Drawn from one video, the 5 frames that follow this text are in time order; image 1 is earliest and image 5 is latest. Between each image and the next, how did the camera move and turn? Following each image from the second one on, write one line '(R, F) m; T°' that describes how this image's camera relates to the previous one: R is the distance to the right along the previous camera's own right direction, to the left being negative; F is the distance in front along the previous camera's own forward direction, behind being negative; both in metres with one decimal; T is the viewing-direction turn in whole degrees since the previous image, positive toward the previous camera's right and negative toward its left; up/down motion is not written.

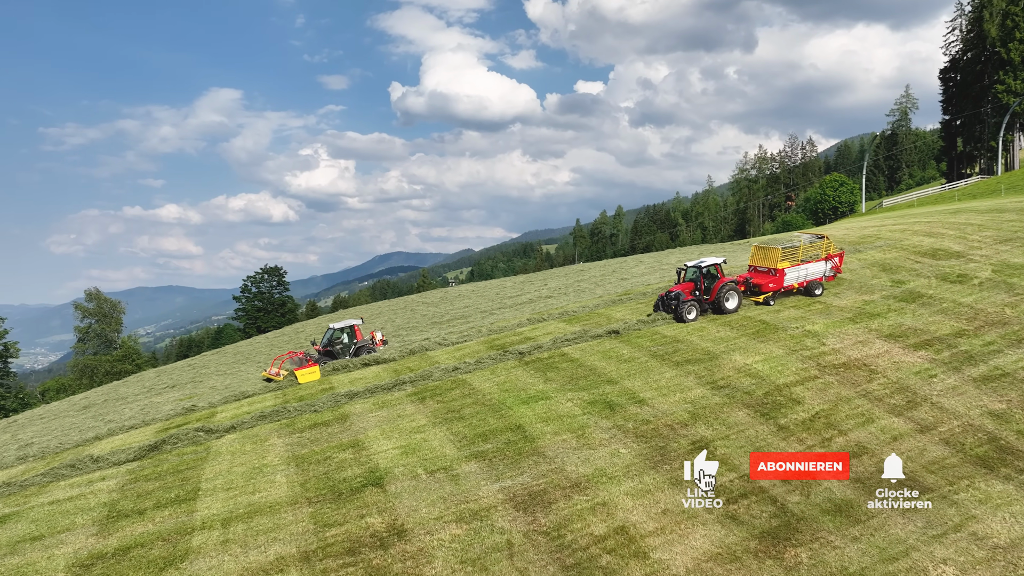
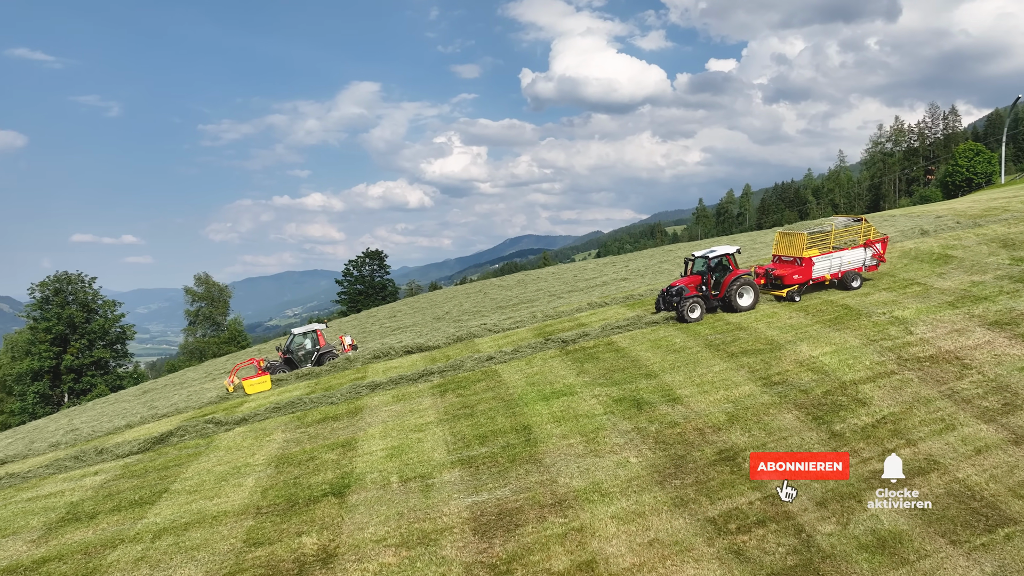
(+1.6, +1.7) m; -8°
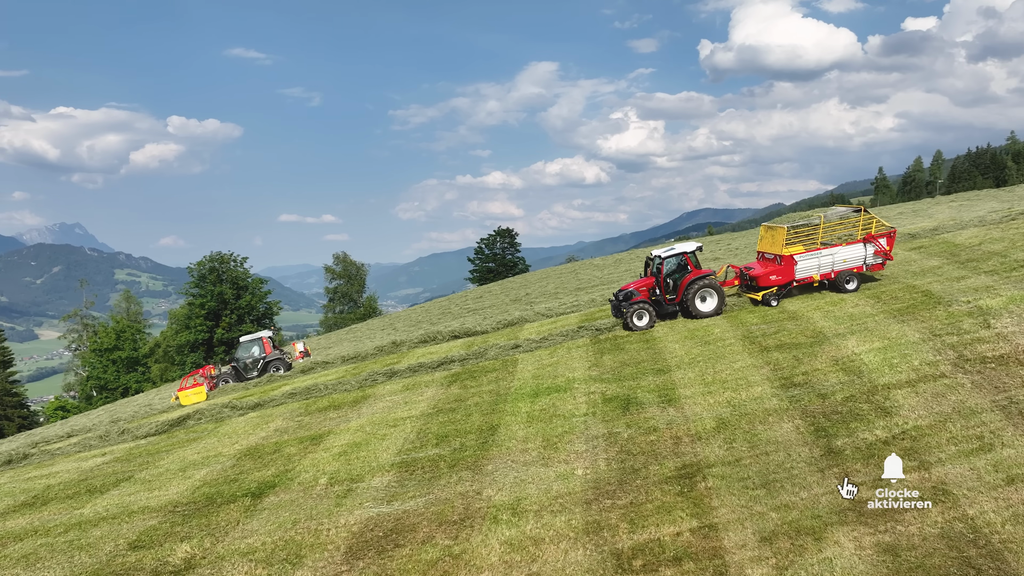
(+2.6, +1.3) m; -11°
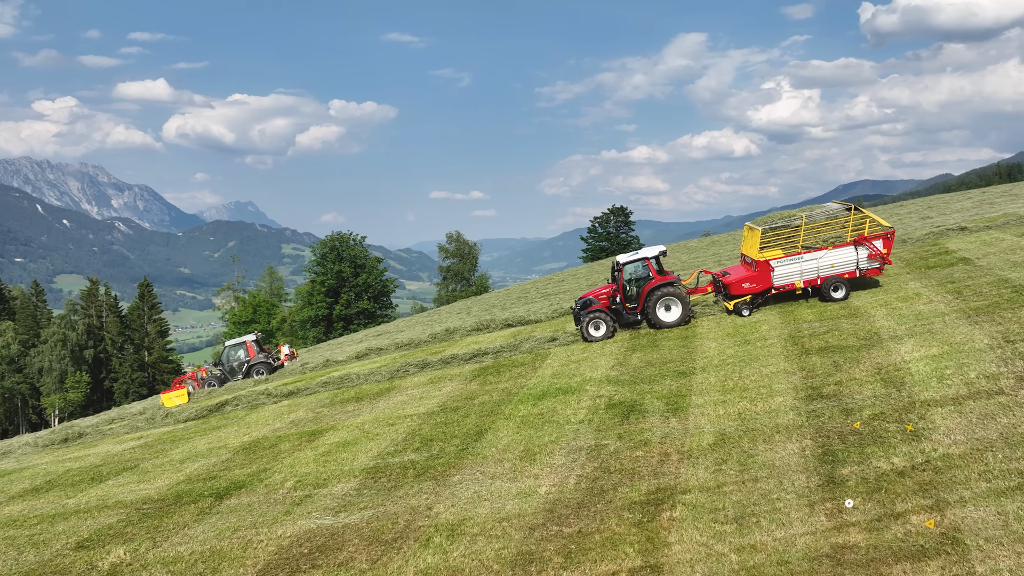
(+1.8, +0.9) m; -9°
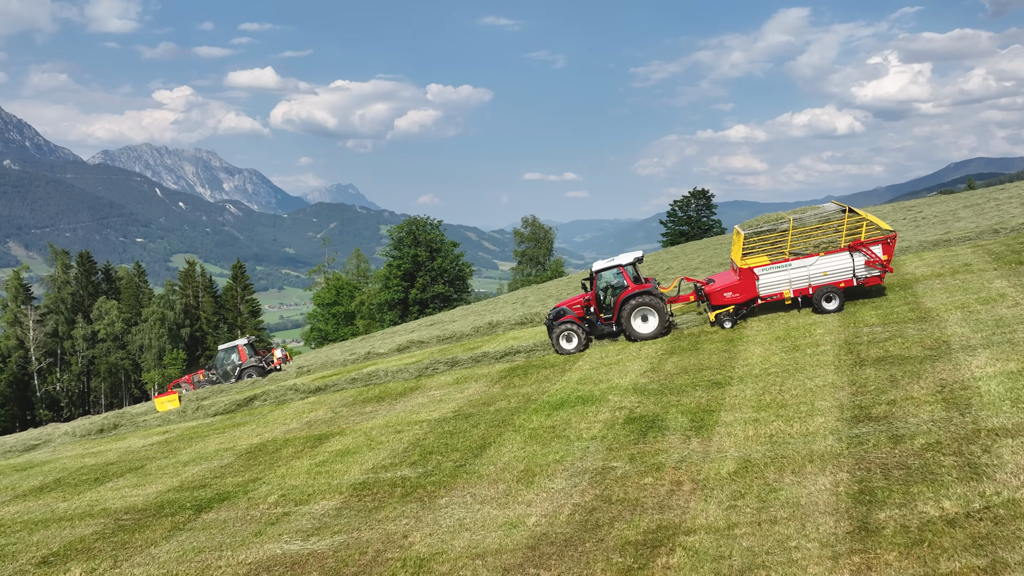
(+0.9, +1.0) m; -6°
